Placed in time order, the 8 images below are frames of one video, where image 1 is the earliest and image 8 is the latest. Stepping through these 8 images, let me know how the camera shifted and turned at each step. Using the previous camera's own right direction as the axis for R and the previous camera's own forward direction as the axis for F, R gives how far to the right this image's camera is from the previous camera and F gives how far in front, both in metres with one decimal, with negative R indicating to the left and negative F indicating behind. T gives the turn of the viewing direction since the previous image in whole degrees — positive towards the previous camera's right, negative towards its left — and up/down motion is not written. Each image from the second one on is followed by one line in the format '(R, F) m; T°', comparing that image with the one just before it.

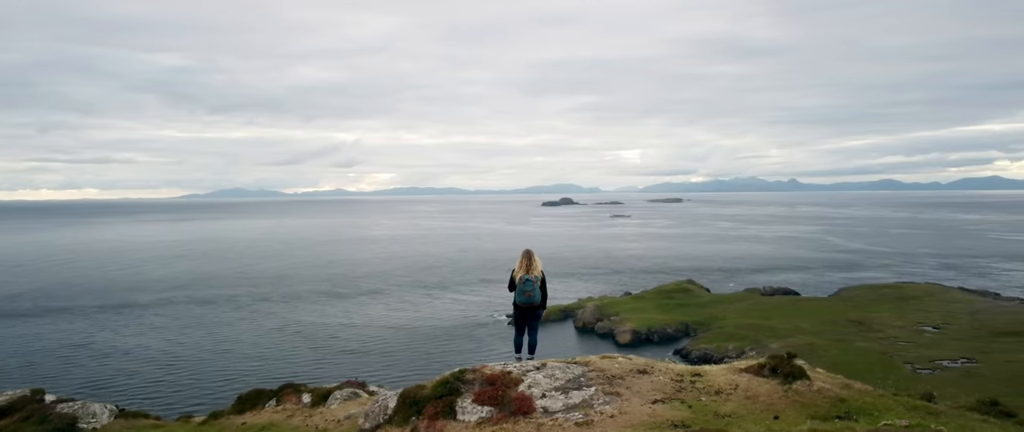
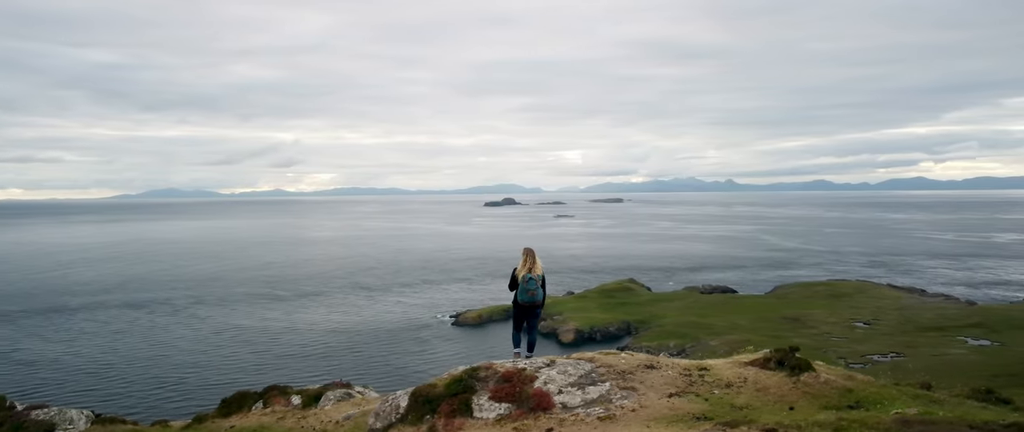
(-0.4, 0.0) m; +4°
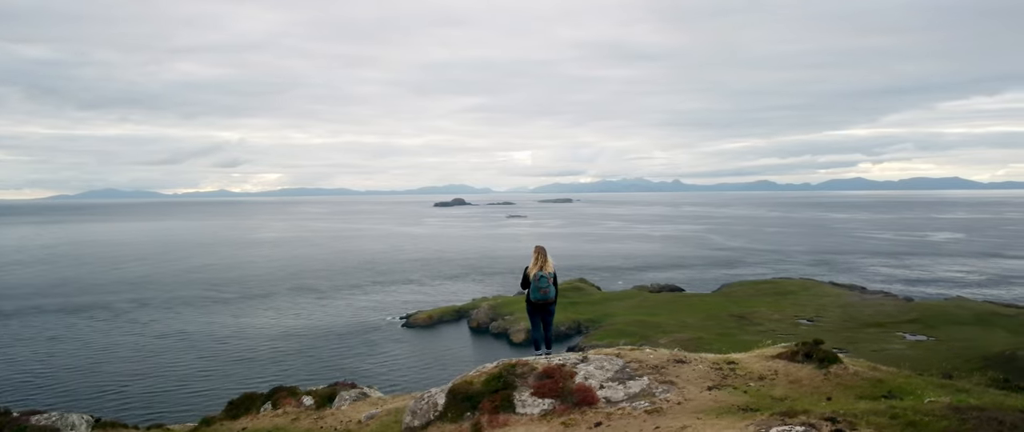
(-0.4, 0.0) m; +4°
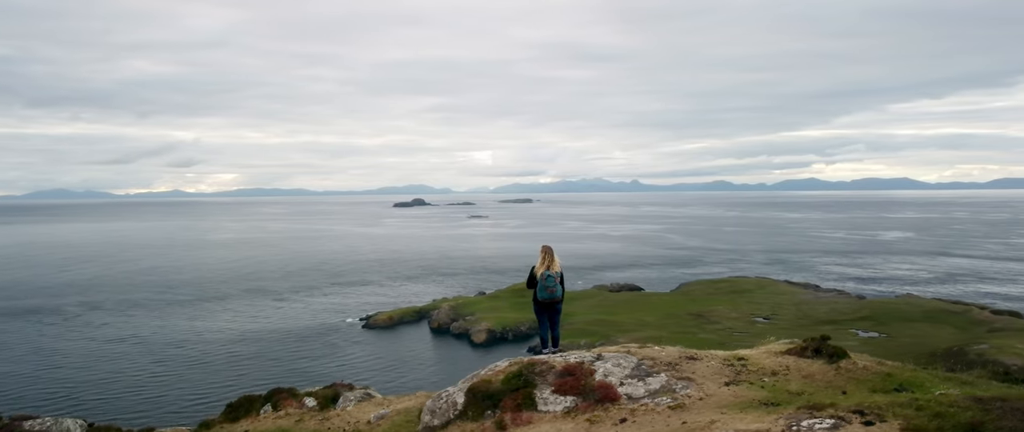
(-0.3, 0.0) m; +3°
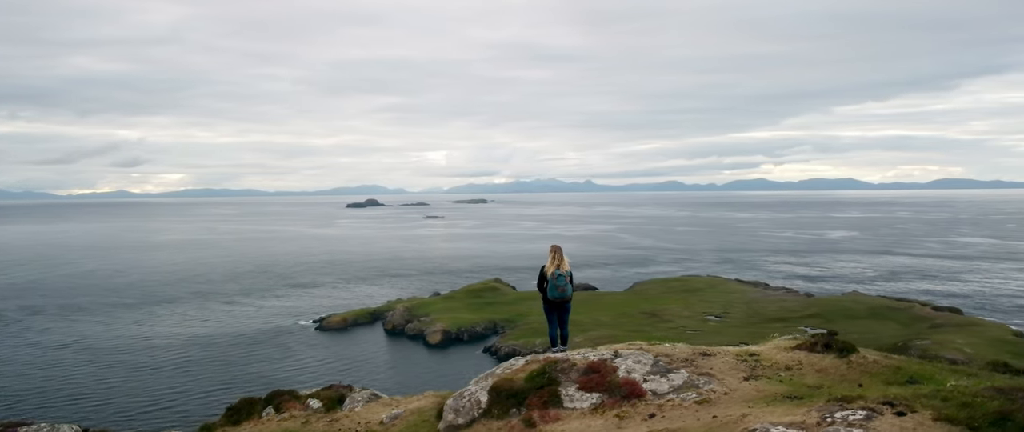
(-0.4, 0.0) m; +3°
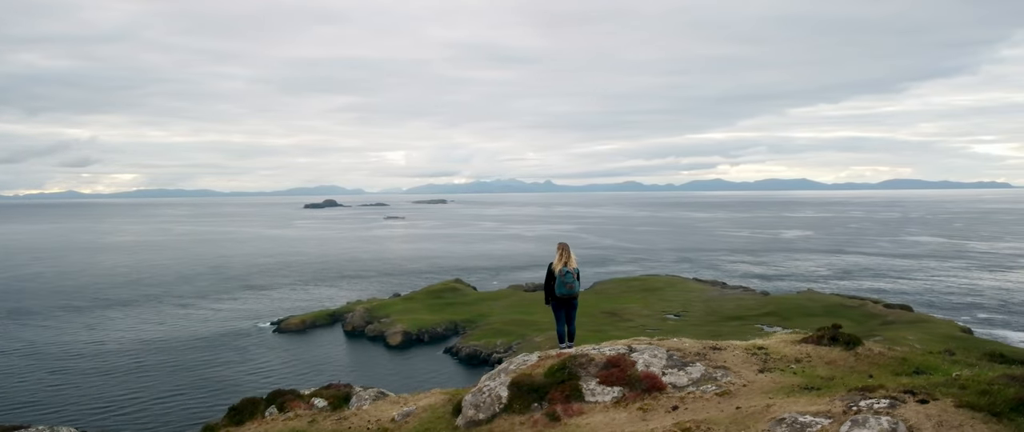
(-0.3, 0.0) m; +3°
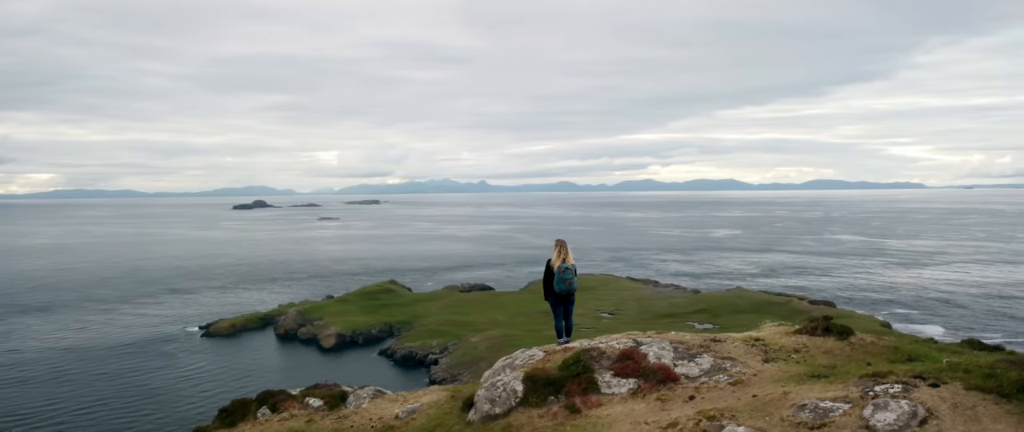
(-0.4, 0.0) m; +5°
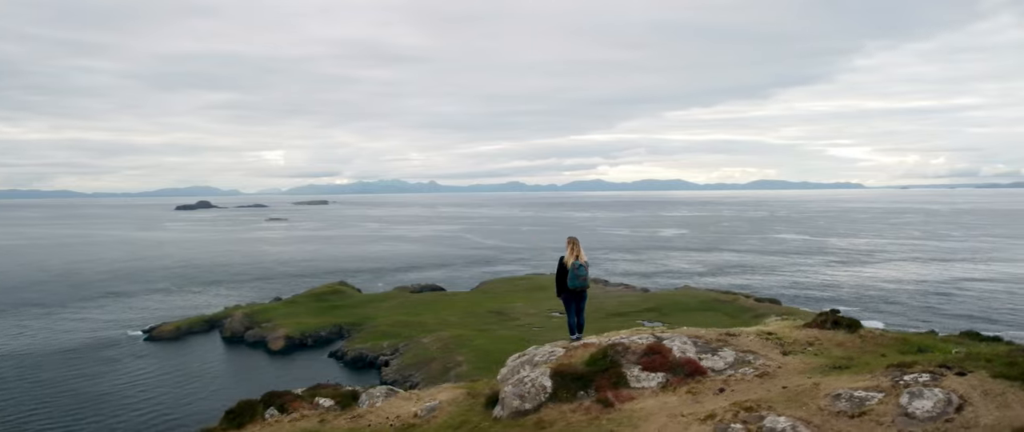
(-0.4, 0.0) m; +4°
